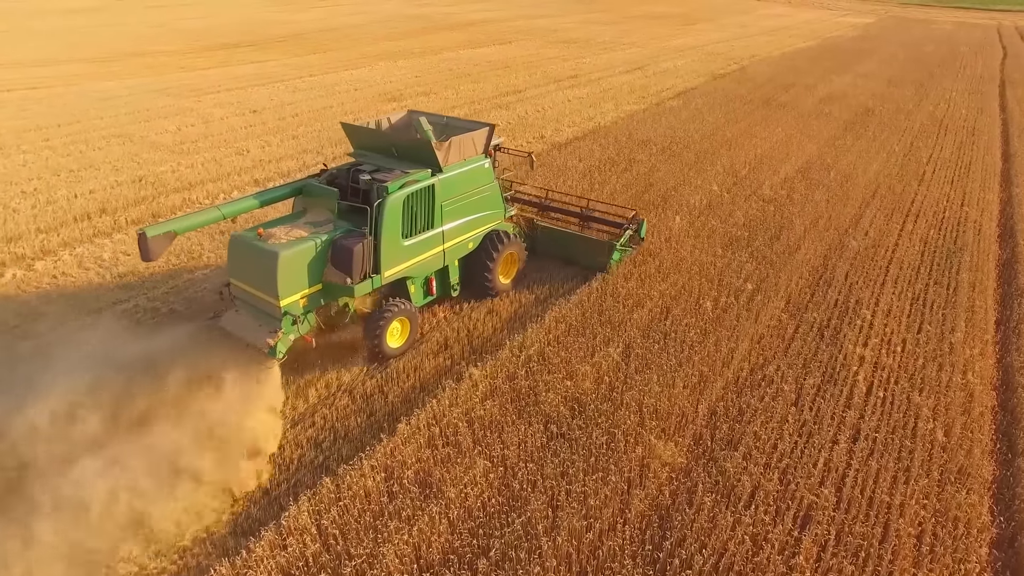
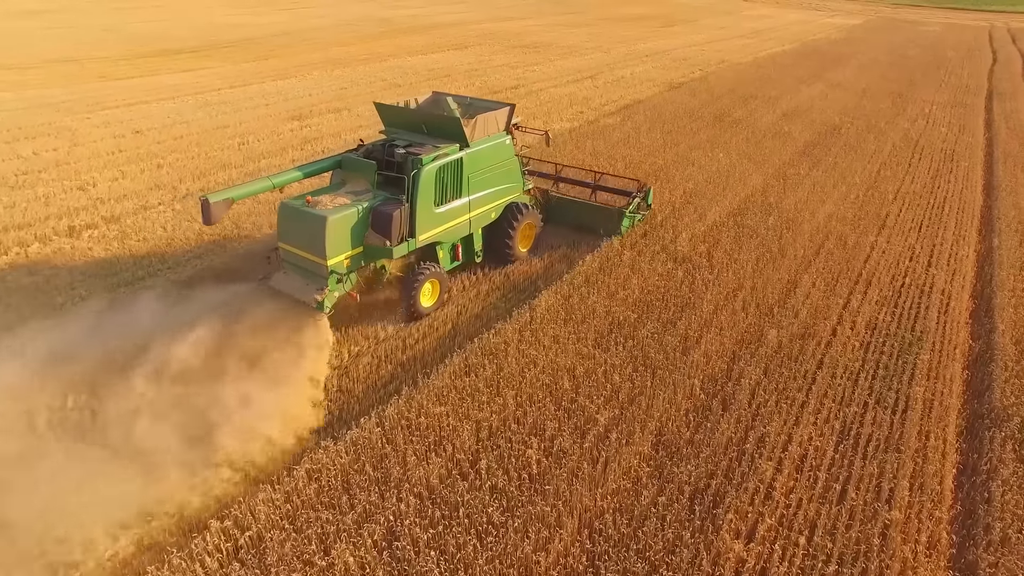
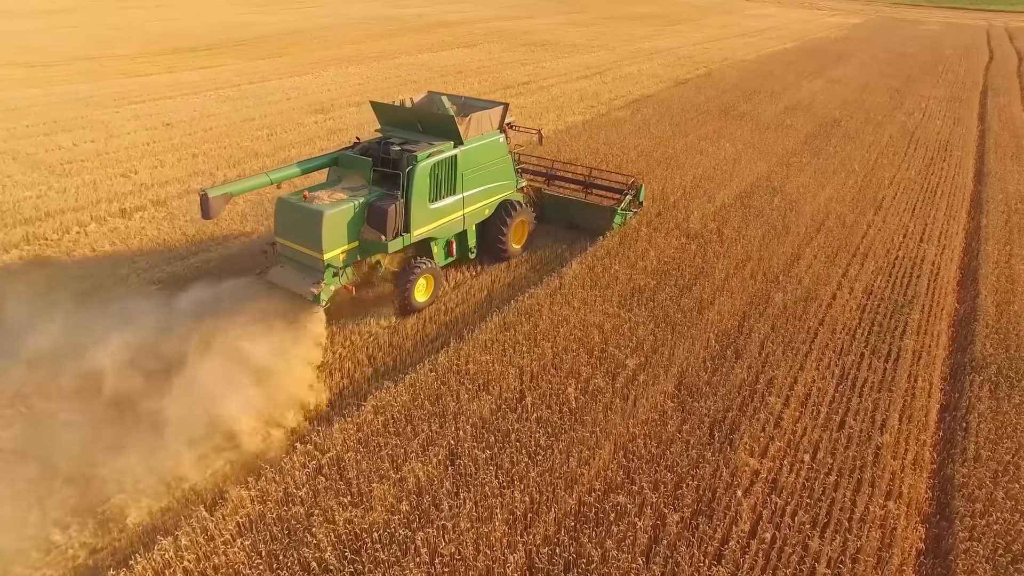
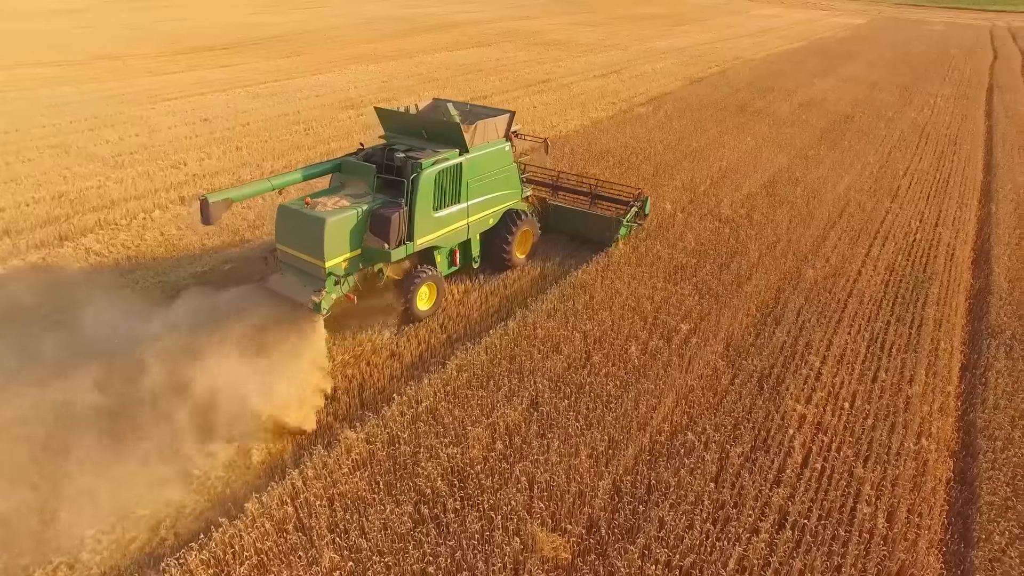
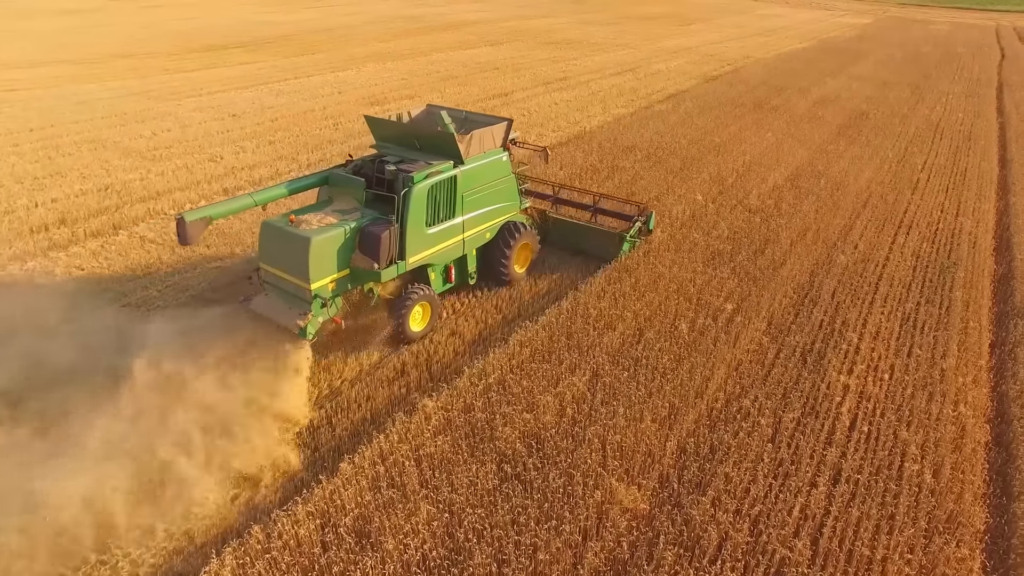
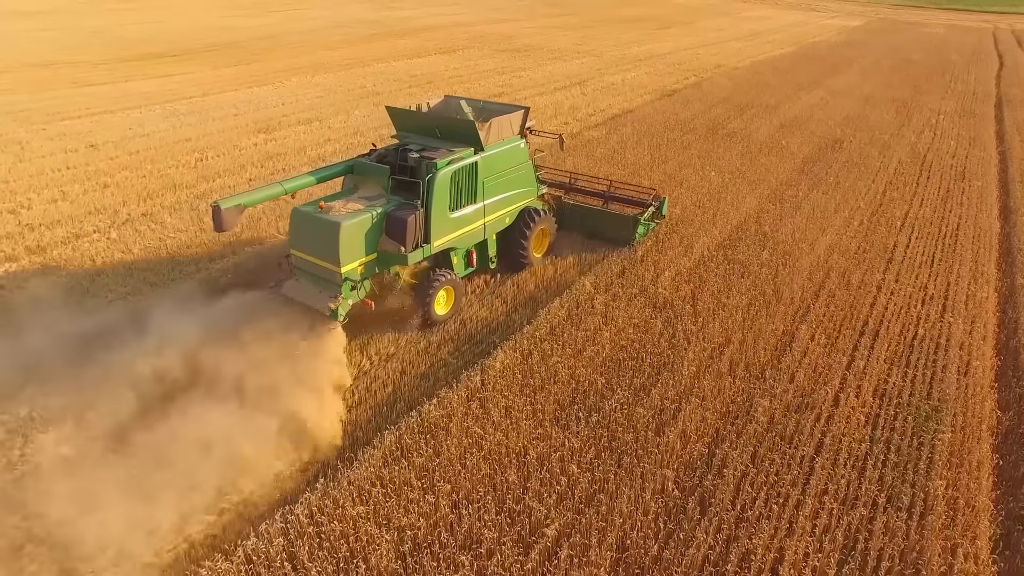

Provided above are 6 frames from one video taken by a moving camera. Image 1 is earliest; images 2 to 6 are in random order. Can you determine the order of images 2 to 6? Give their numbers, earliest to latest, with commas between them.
5, 4, 3, 2, 6
